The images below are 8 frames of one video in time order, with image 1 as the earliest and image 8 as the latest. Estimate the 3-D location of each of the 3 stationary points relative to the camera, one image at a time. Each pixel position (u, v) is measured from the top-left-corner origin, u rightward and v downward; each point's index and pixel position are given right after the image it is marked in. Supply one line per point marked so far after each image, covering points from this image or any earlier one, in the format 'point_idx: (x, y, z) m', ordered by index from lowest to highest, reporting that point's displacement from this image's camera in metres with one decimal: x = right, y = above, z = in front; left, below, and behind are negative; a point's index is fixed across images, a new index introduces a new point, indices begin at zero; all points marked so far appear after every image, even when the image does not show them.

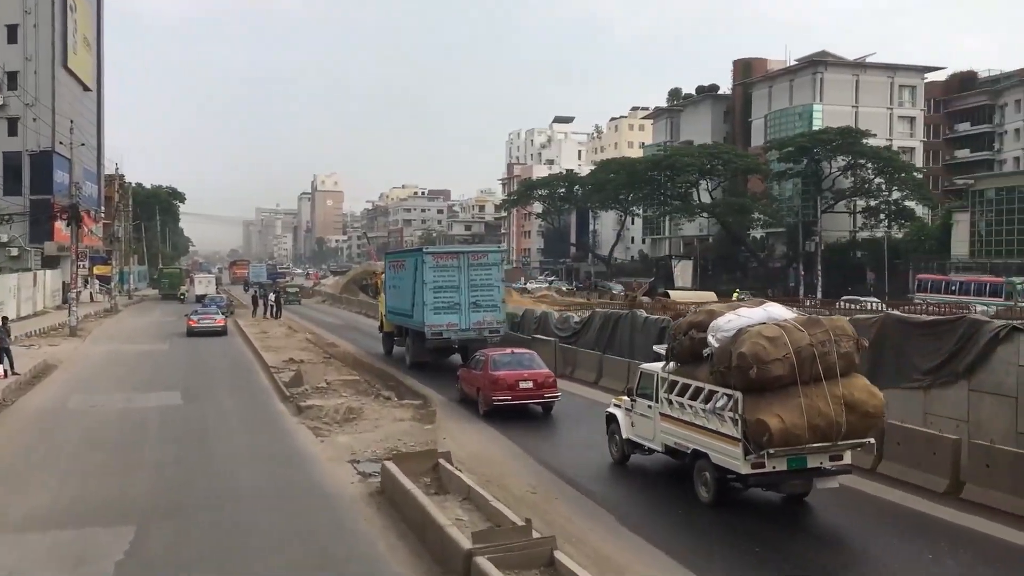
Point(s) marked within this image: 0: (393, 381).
0: (-2.3, -1.8, +18.5) m
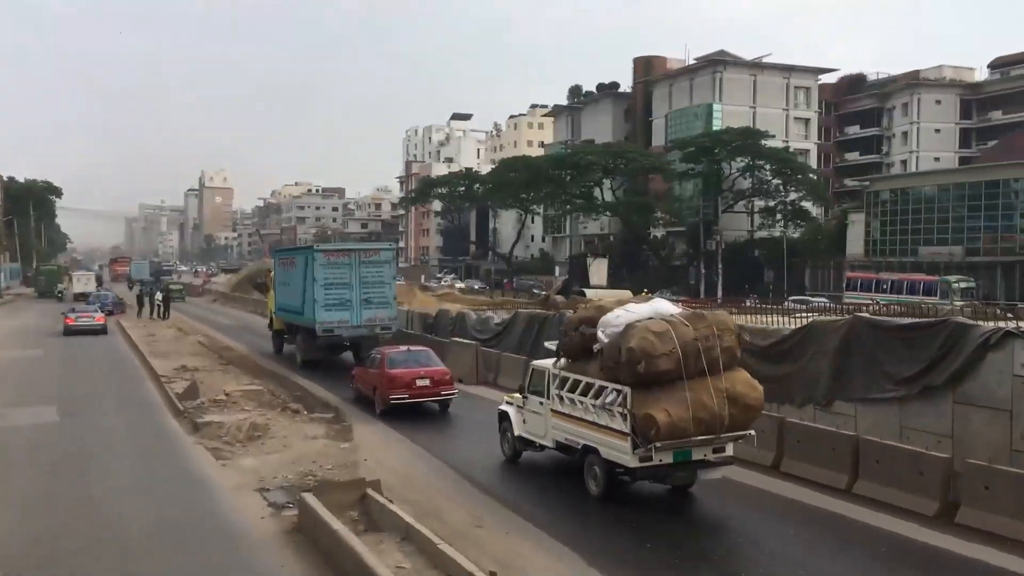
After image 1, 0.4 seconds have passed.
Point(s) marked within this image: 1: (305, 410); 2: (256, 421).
0: (-3.8, -1.8, +16.9) m
1: (-3.3, -1.9, +15.0) m
2: (-3.7, -1.9, +13.7) m
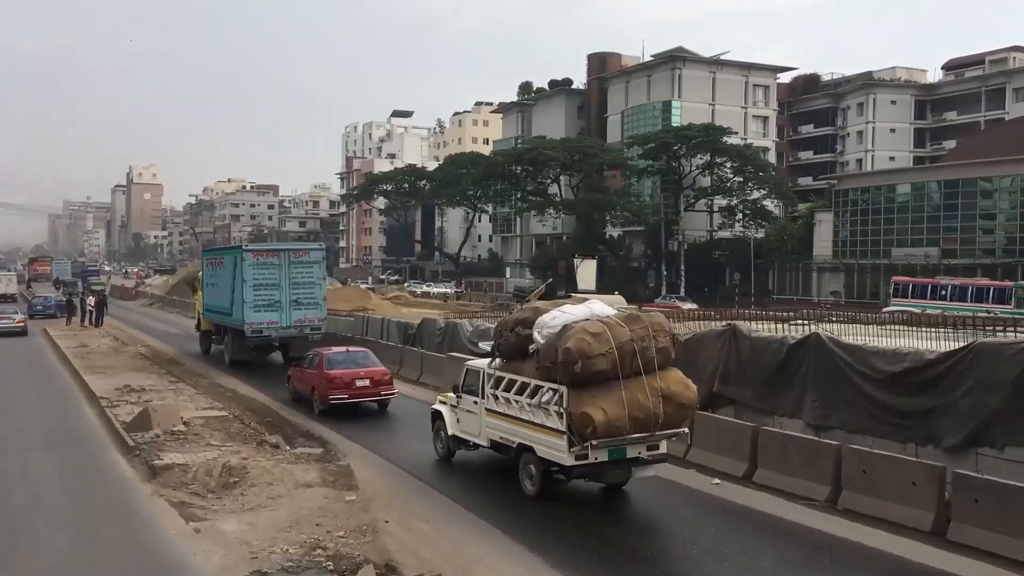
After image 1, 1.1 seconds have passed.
0: (-3.6, -1.9, +14.2) m
1: (-3.0, -2.0, +12.3) m
2: (-3.3, -2.0, +11.0) m
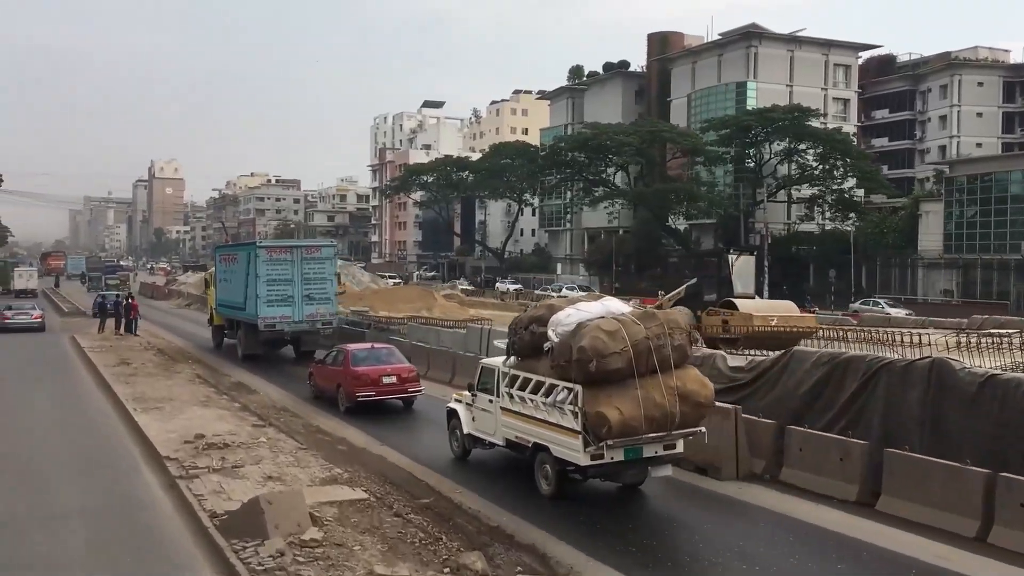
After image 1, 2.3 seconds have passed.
0: (-0.8, -2.1, +9.3) m
1: (-0.2, -2.2, +7.5) m
2: (-0.5, -2.2, +6.2) m
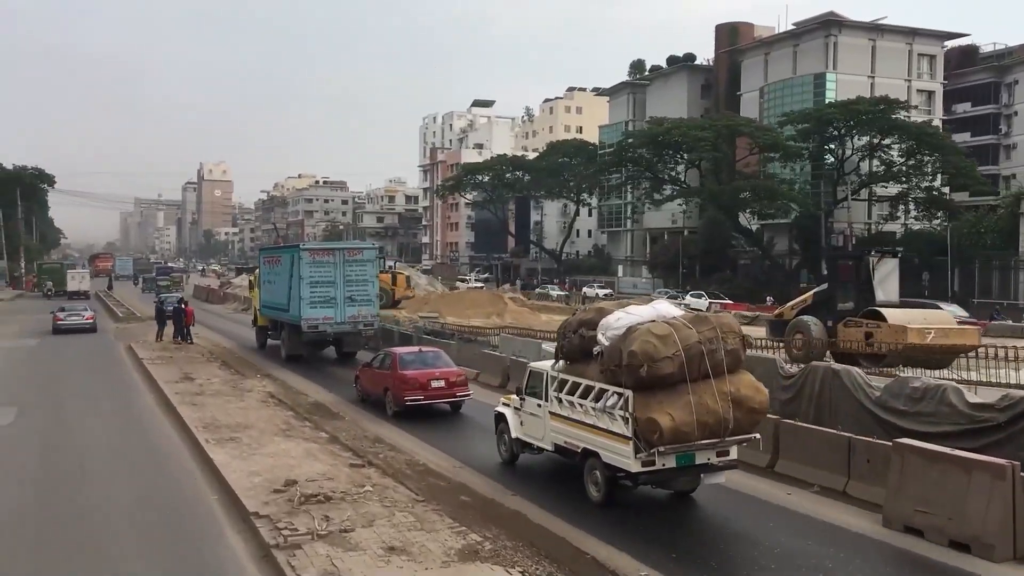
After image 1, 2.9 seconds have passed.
0: (+0.7, -2.2, +7.0) m
1: (+1.2, -2.3, +5.1) m
2: (+0.9, -2.3, +3.8) m
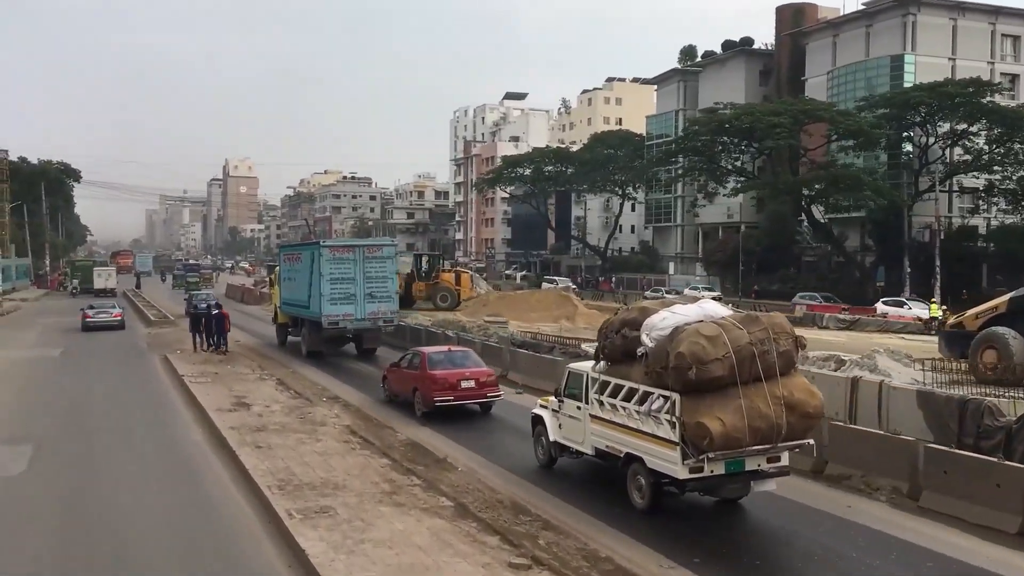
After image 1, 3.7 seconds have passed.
0: (+2.4, -2.3, +3.5) m
1: (+2.9, -2.4, +1.7) m
2: (+2.5, -2.4, +0.3) m
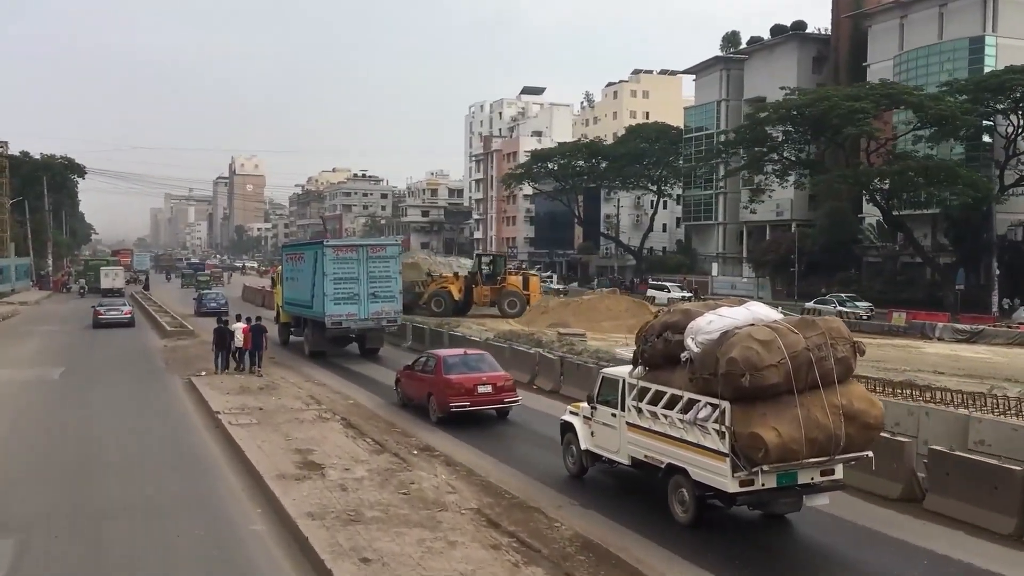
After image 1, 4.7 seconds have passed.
0: (+4.3, -2.5, -0.6) m
1: (+4.8, -2.6, -2.5) m
2: (+4.4, -2.6, -3.8) m
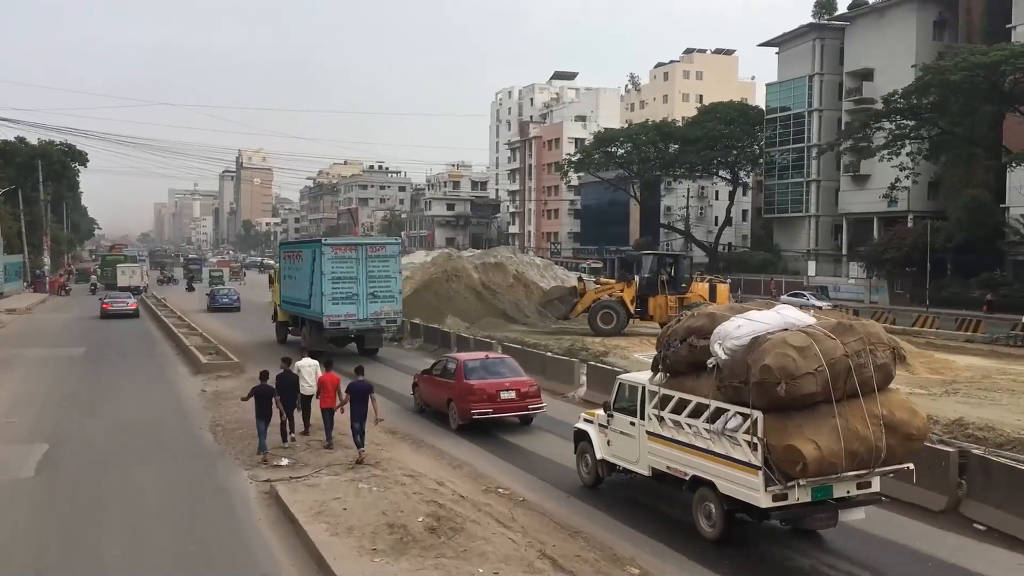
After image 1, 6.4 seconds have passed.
0: (+7.9, -2.9, -8.7) m
1: (+8.3, -3.0, -10.6) m
2: (+7.9, -3.0, -11.9) m
